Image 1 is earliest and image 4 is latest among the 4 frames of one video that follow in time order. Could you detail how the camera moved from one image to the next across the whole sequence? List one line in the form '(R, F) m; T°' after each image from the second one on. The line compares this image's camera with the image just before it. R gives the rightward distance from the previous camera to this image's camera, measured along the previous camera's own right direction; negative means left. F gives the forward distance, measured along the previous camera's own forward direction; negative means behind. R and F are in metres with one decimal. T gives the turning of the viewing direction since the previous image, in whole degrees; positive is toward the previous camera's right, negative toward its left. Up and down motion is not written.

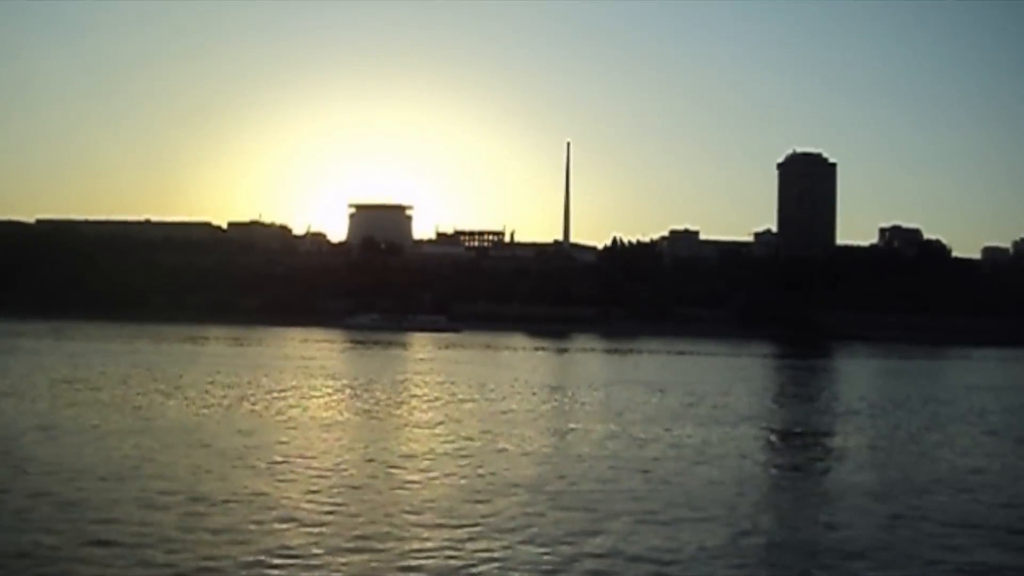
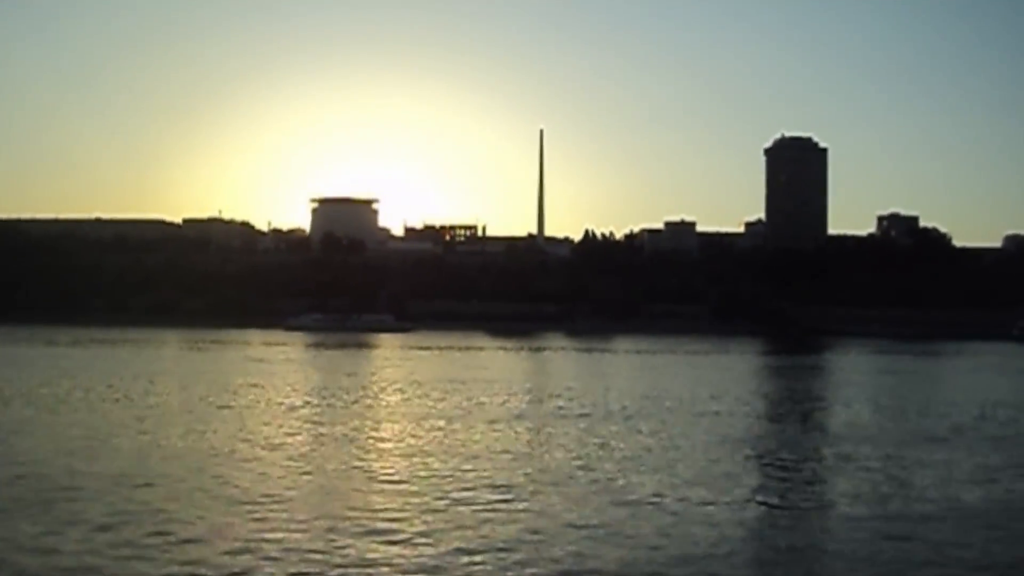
(+0.5, +1.7) m; 0°
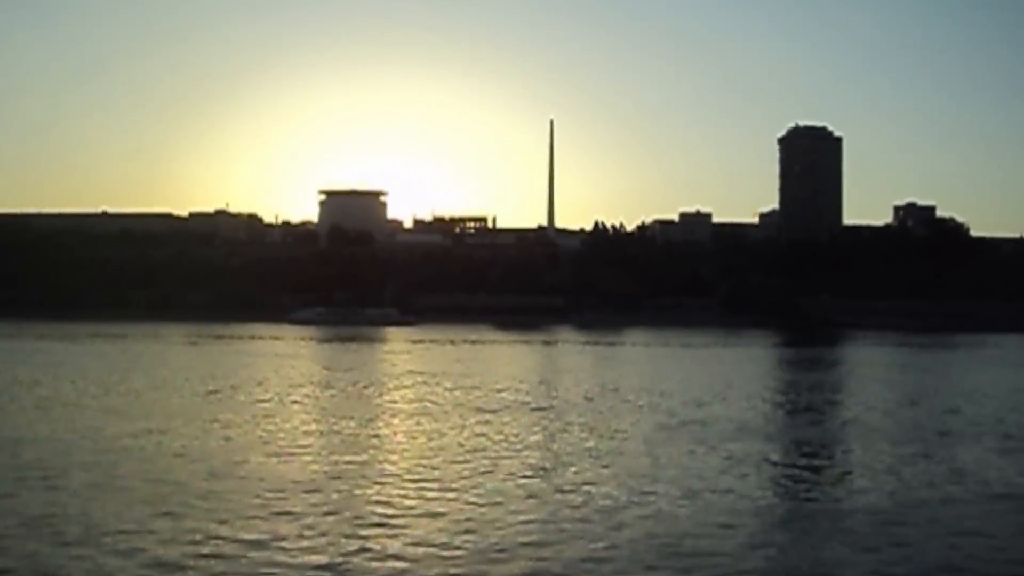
(+0.1, +0.4) m; -1°
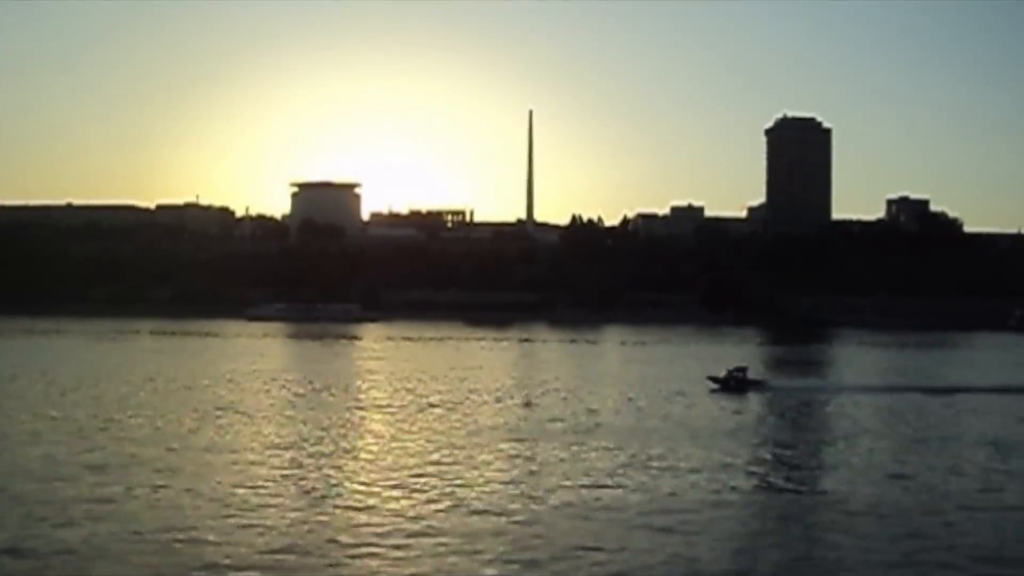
(+0.2, +0.9) m; 0°
